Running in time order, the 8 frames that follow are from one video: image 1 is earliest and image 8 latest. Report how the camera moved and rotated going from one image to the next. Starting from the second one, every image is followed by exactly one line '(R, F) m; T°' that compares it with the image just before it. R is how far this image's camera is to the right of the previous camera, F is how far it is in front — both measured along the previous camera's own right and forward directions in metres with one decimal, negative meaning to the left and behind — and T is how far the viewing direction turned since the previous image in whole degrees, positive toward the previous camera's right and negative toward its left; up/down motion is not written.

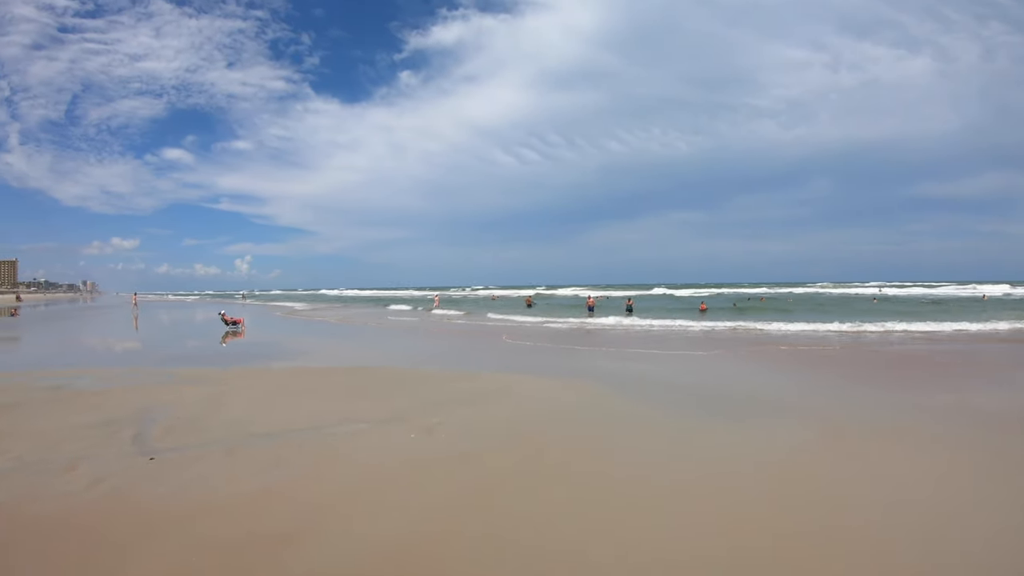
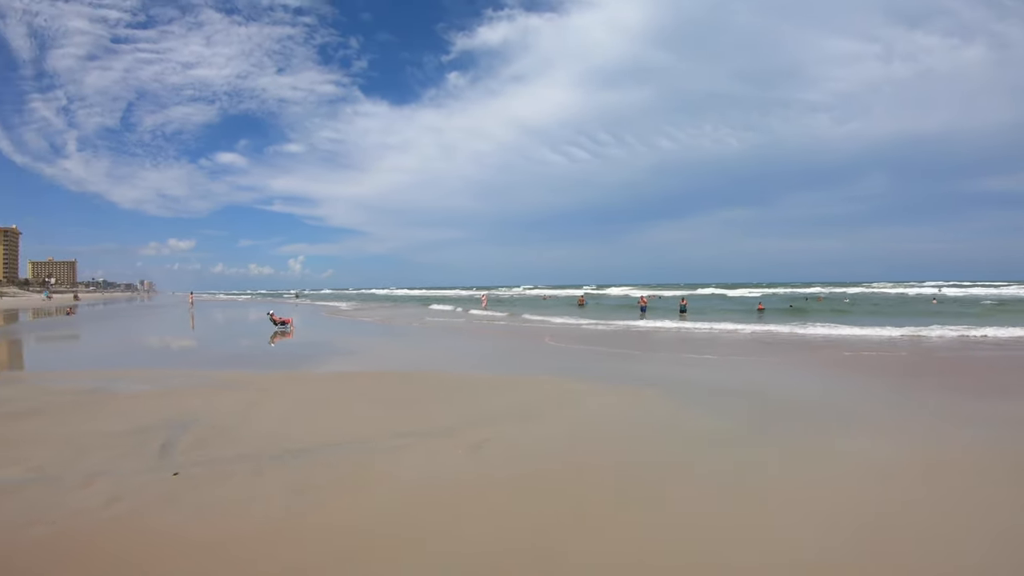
(-0.2, +0.8) m; -5°
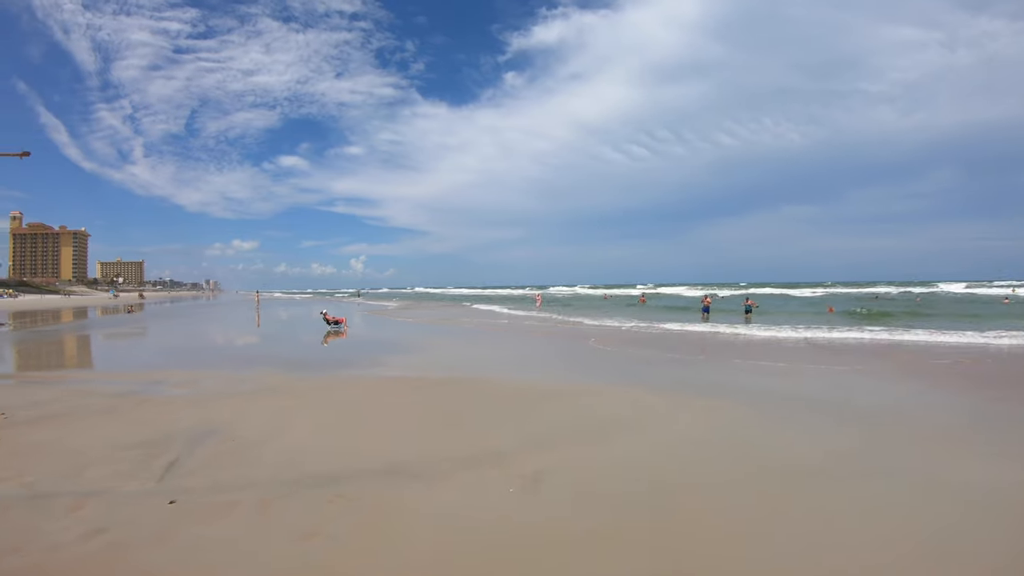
(+0.1, +0.8) m; -6°
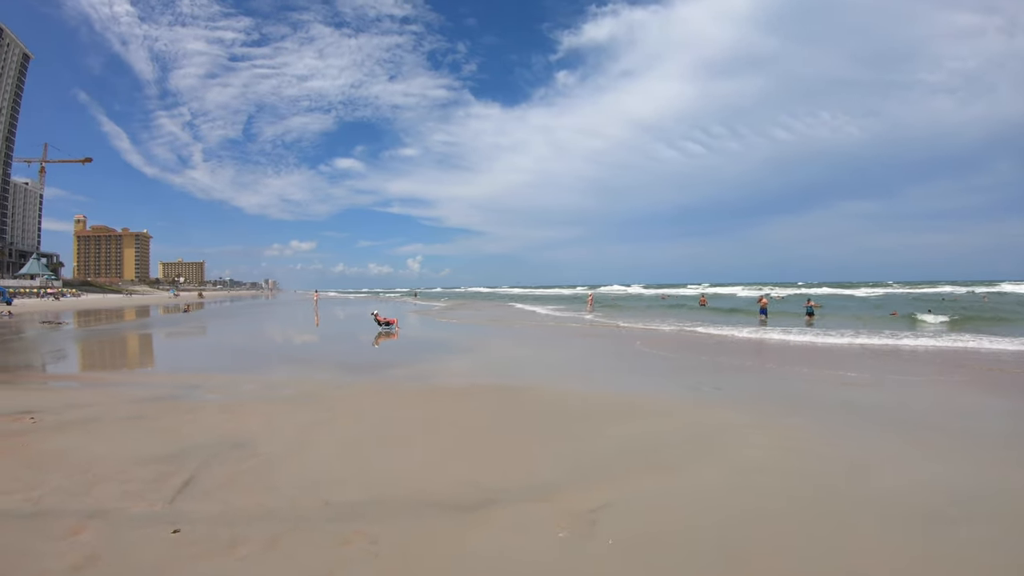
(+0.1, +0.7) m; -6°
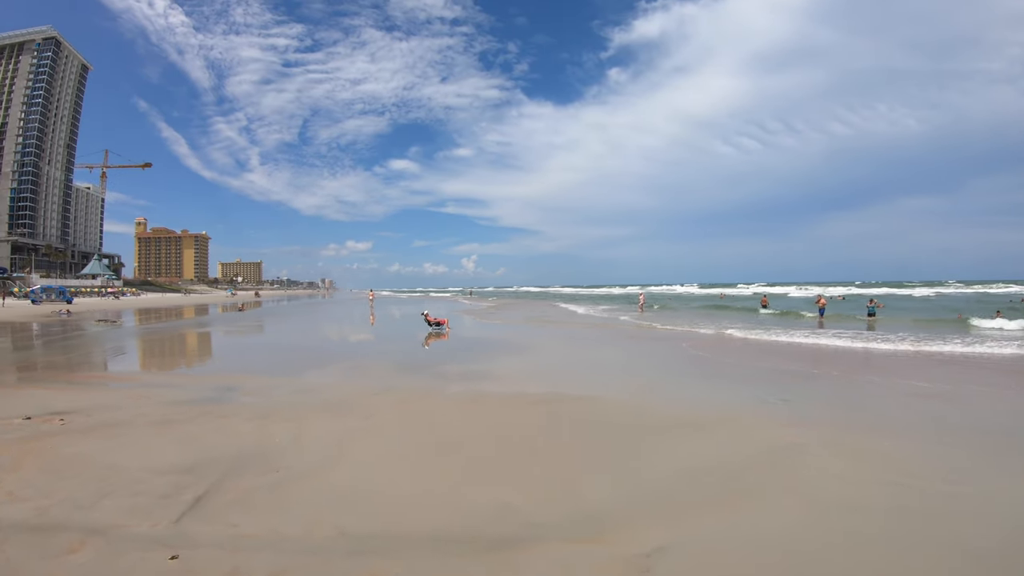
(+0.2, +0.6) m; -7°
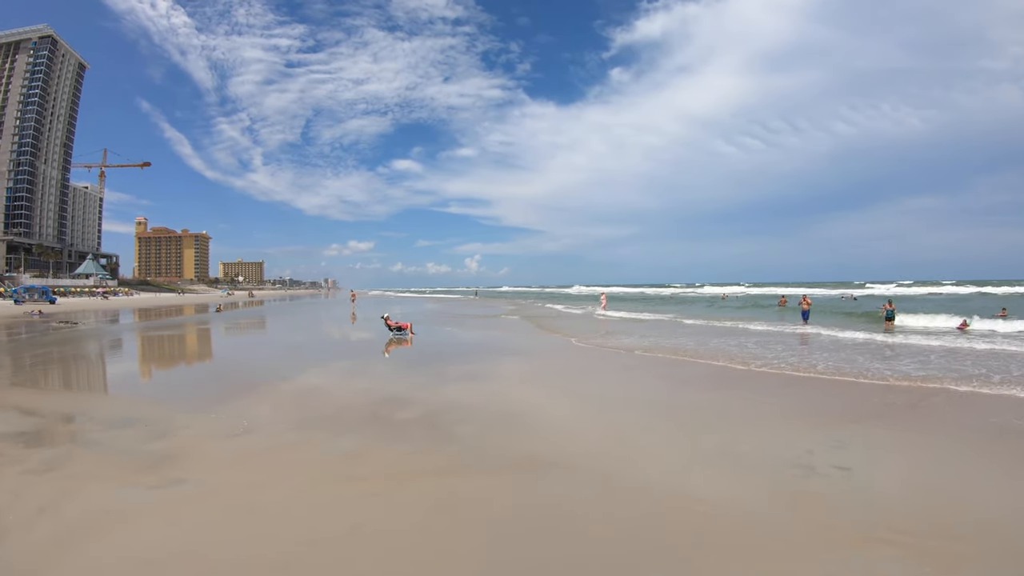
(+0.1, +0.1) m; -1°
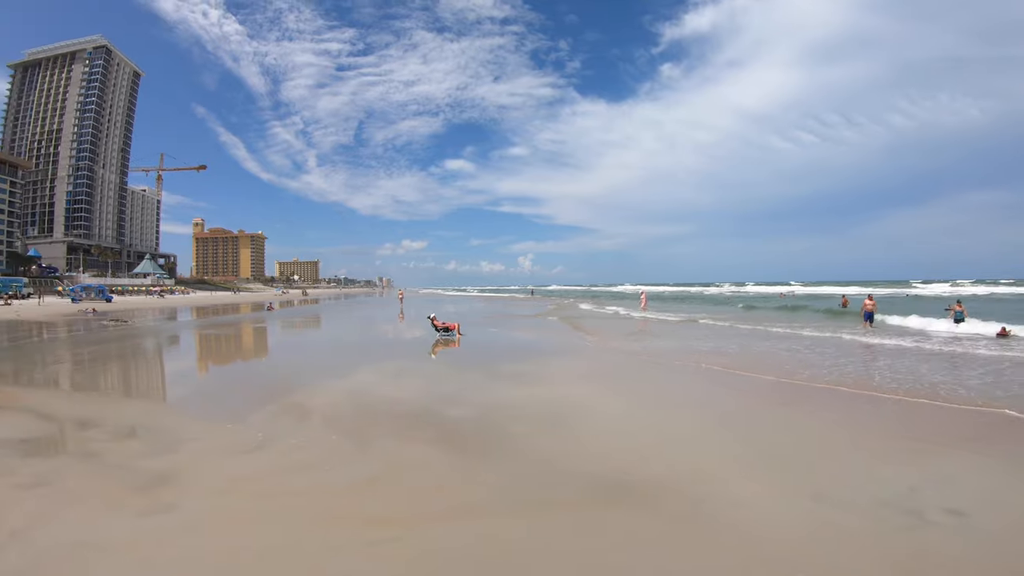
(+0.3, +0.5) m; -7°
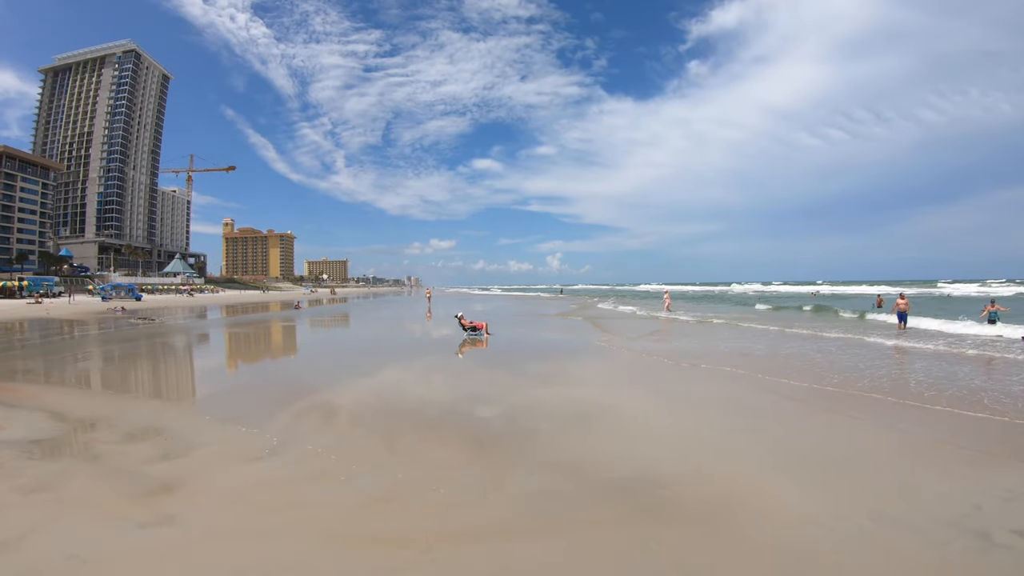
(+0.2, +0.3) m; -4°
